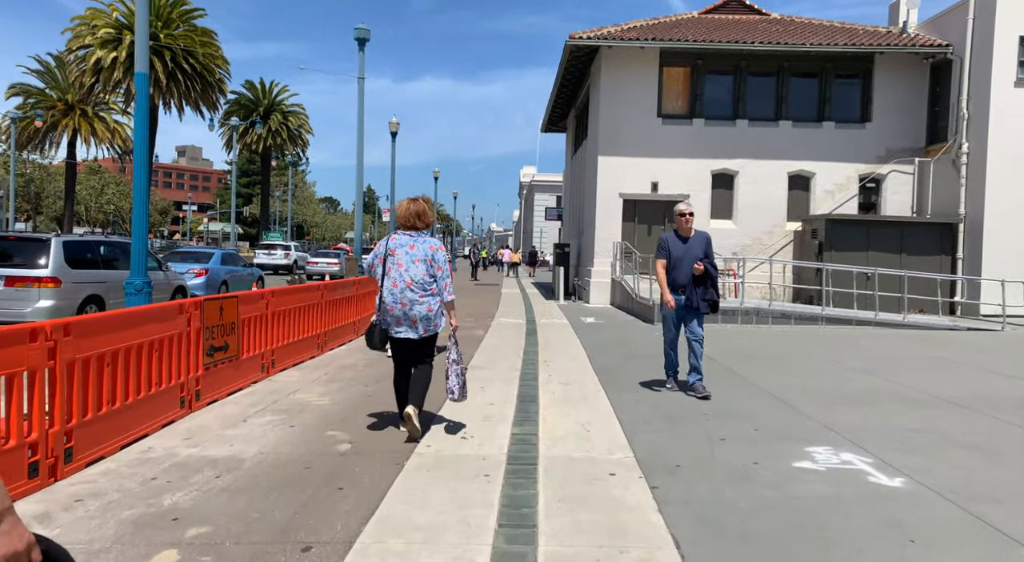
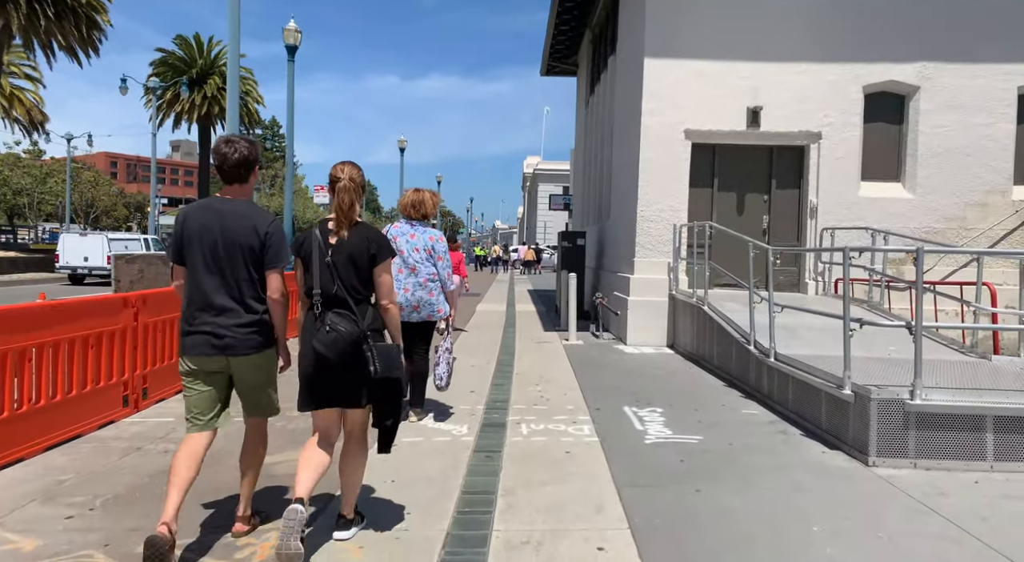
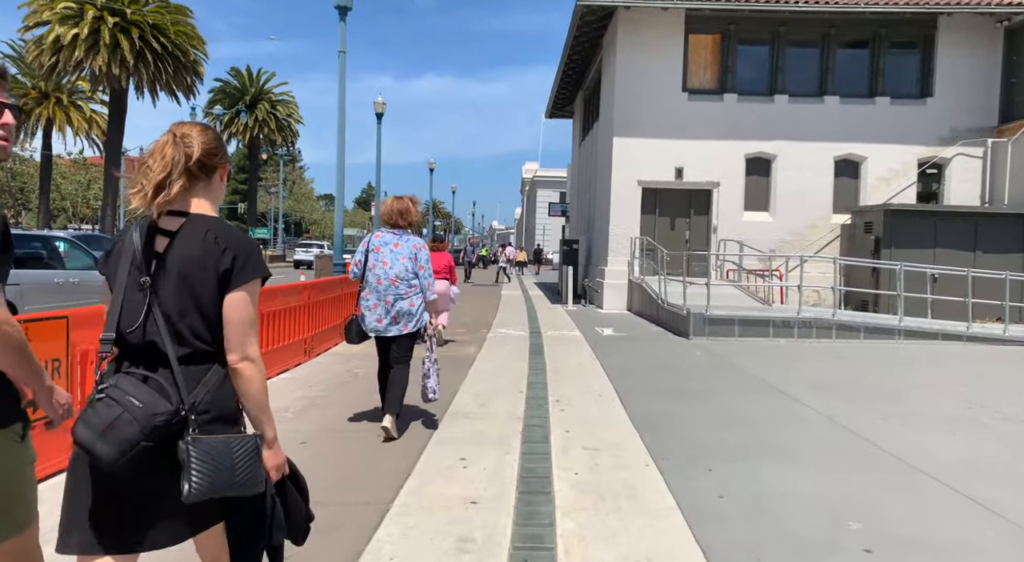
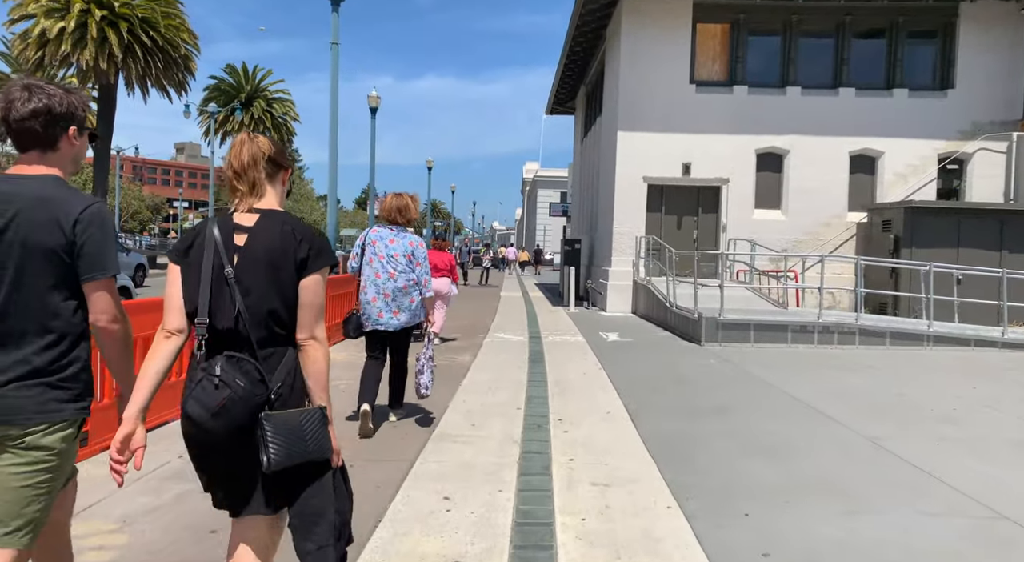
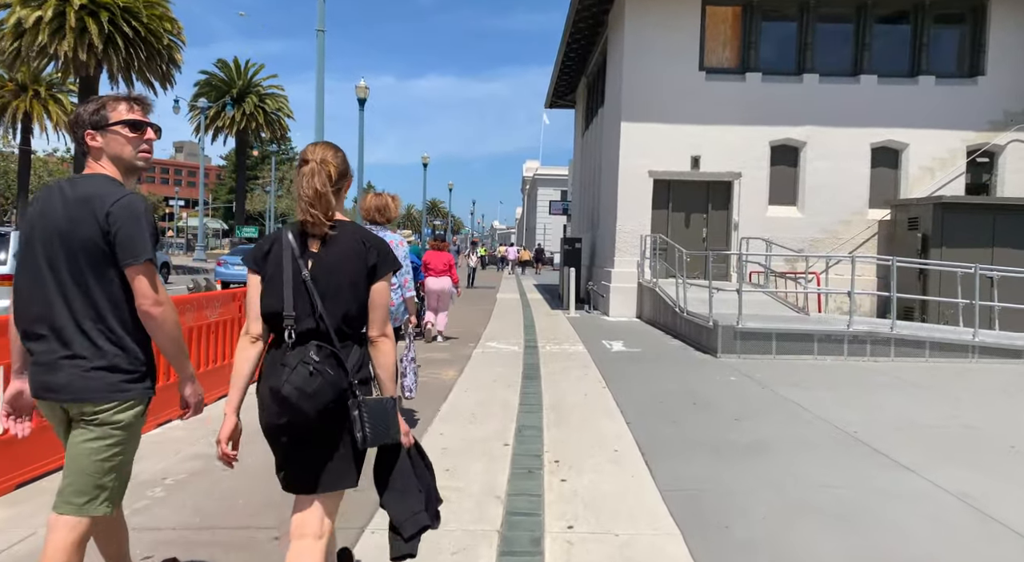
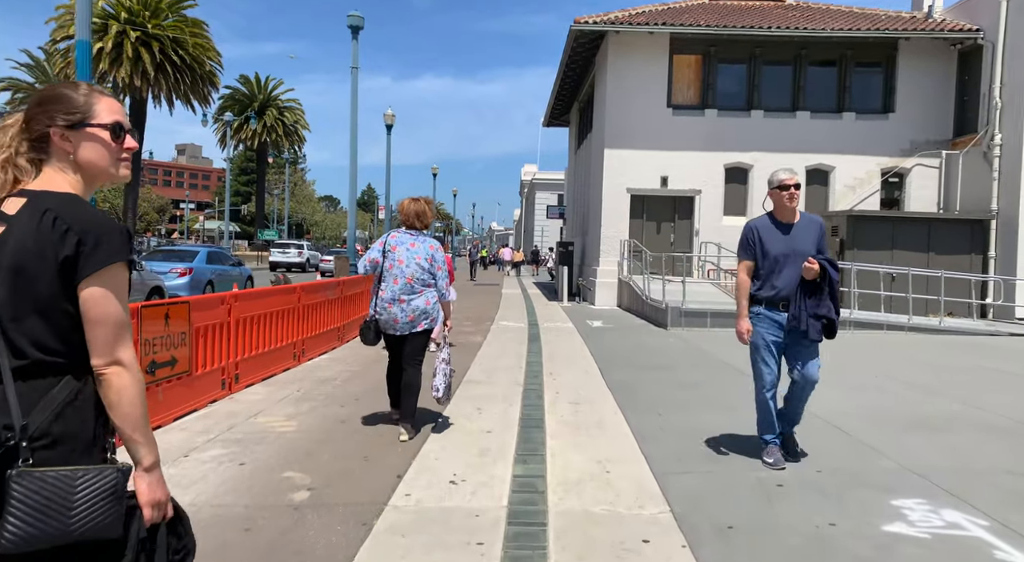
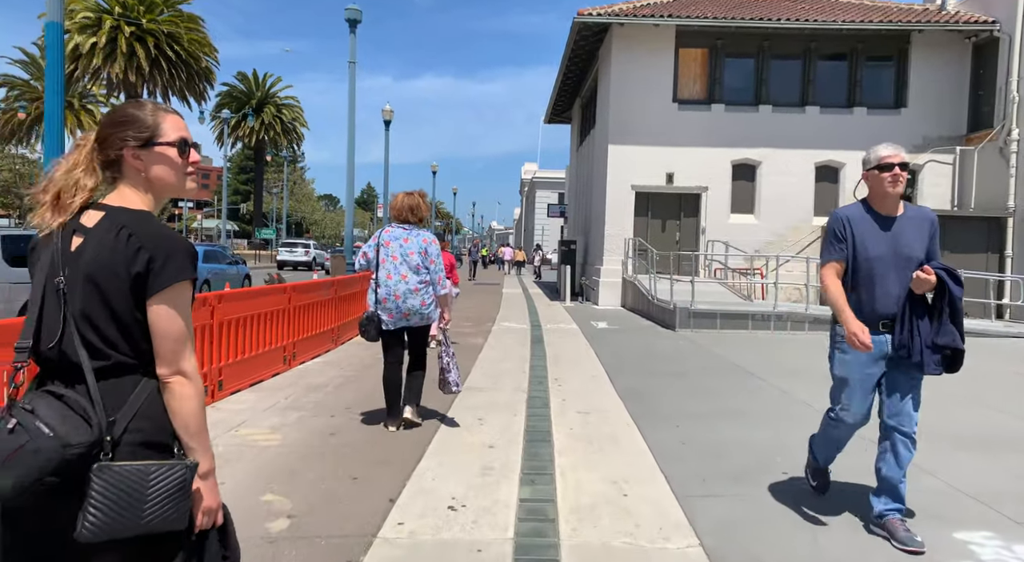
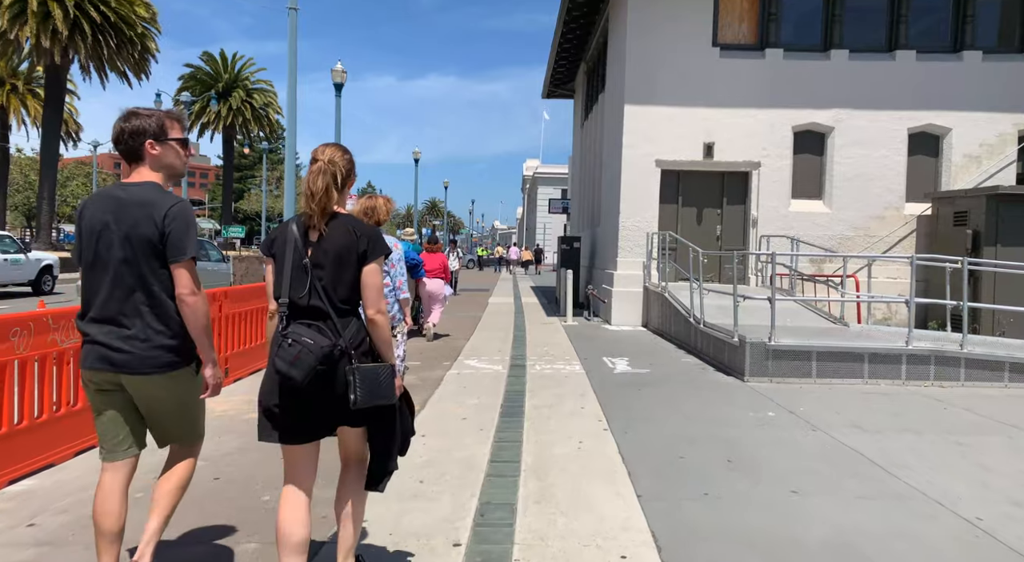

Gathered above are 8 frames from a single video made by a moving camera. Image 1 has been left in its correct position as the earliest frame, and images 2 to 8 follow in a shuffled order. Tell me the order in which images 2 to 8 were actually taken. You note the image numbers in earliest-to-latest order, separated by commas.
6, 7, 3, 4, 5, 8, 2
